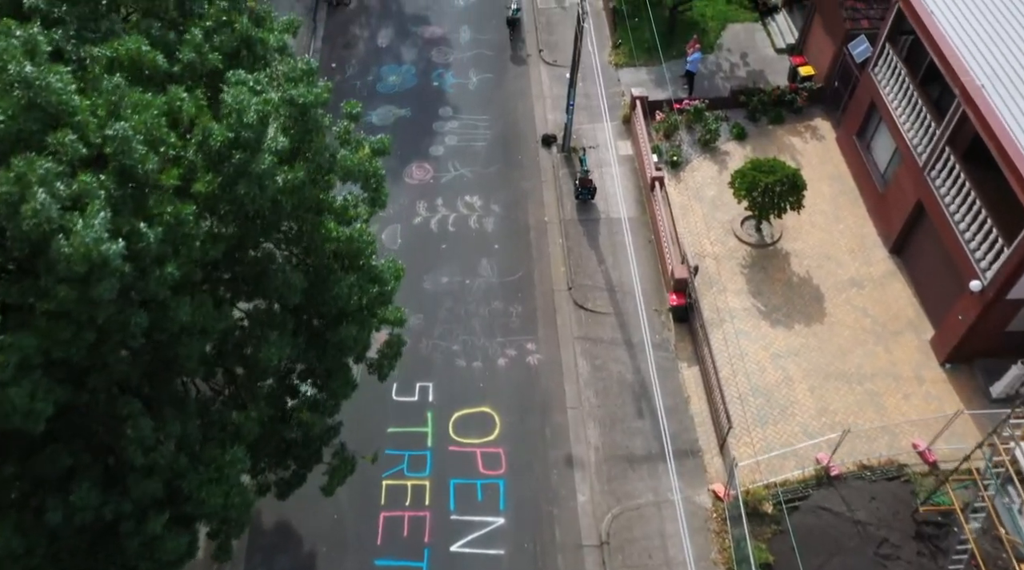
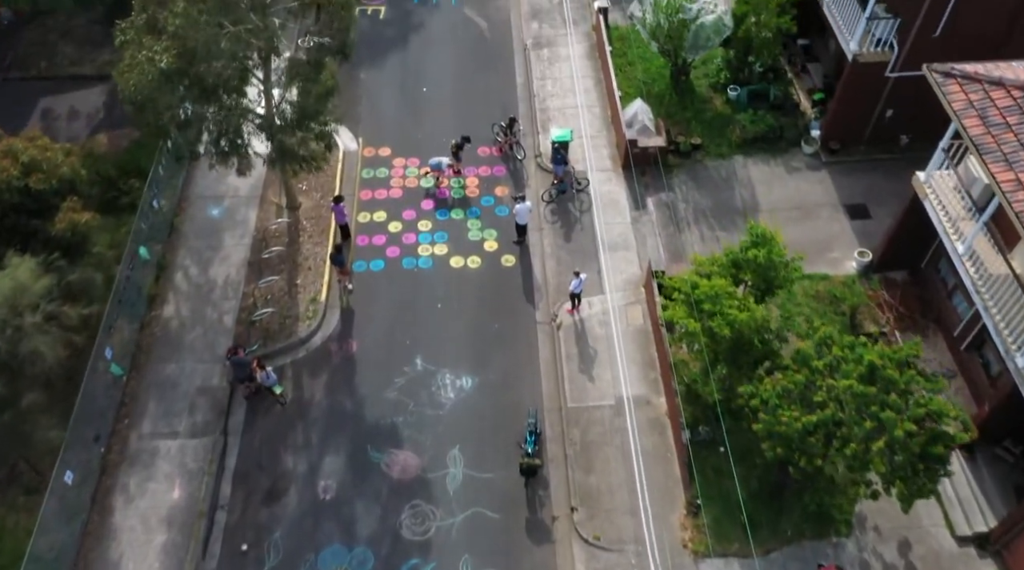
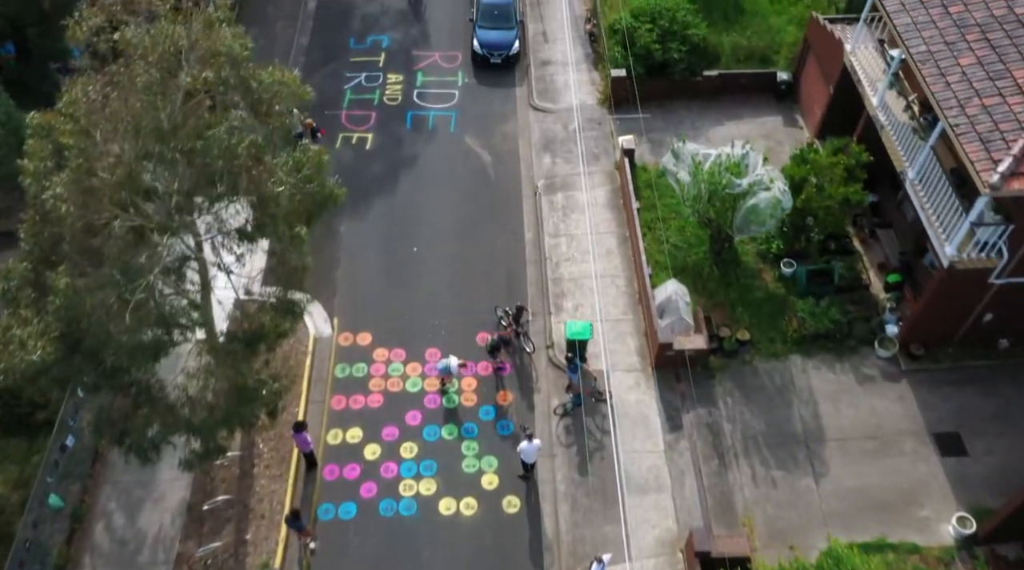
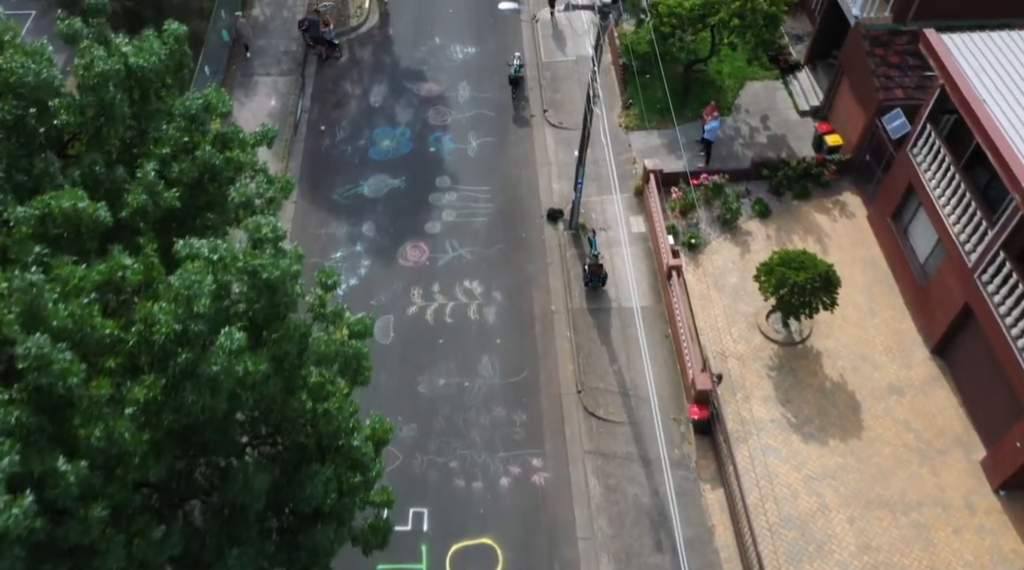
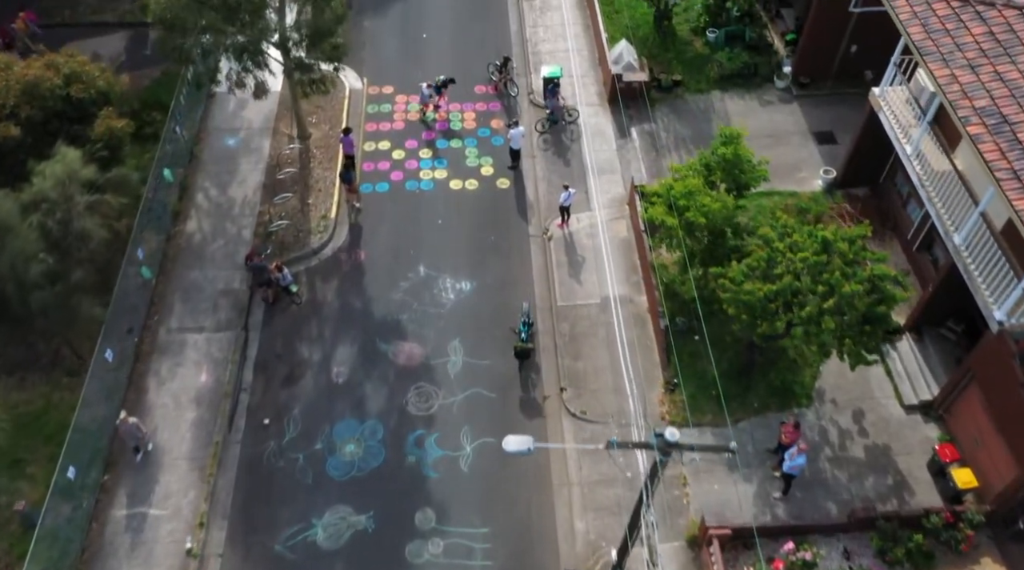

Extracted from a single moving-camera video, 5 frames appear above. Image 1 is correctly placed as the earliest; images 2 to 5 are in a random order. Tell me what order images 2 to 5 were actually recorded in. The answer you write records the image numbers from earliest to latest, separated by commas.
4, 5, 2, 3
